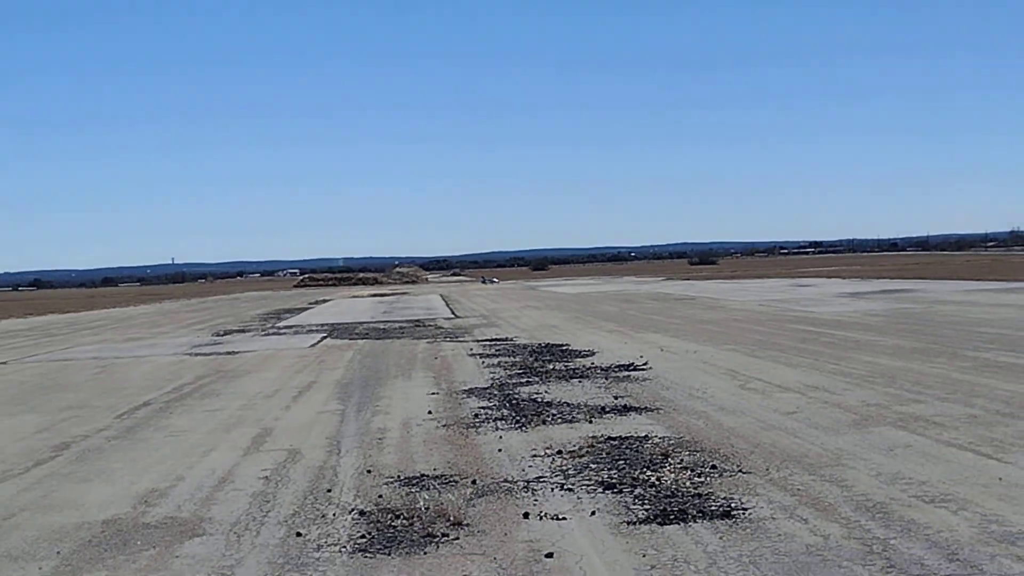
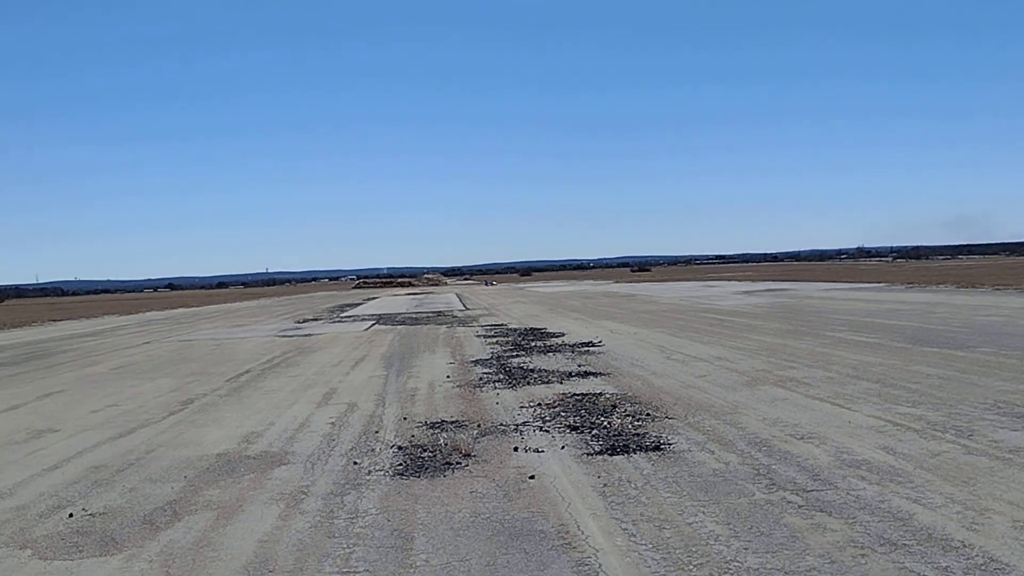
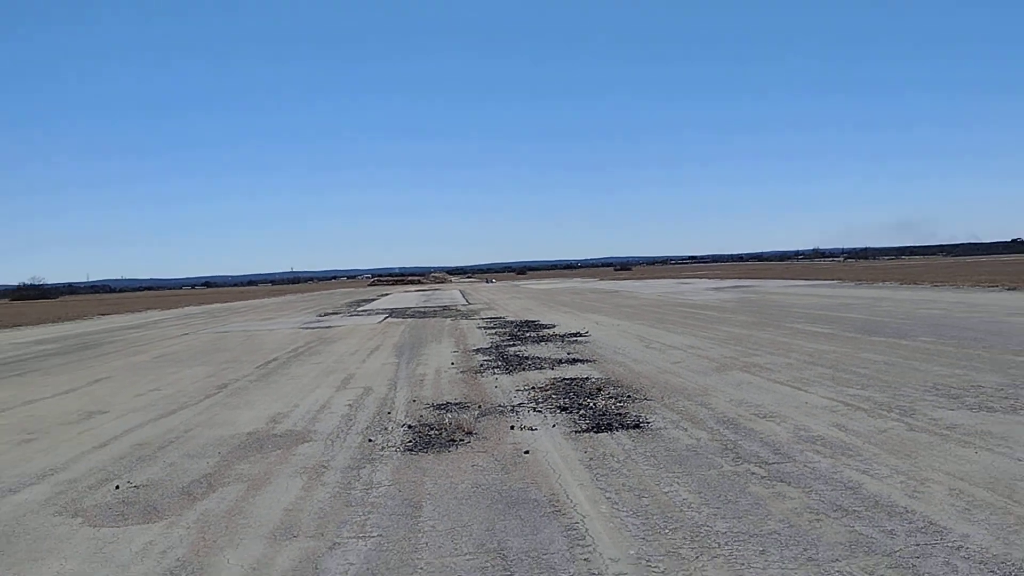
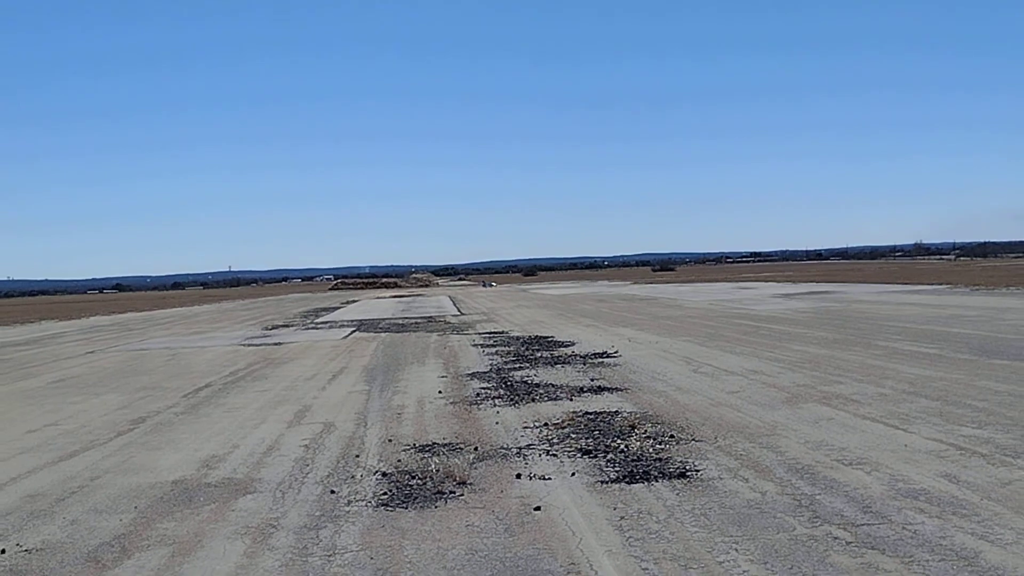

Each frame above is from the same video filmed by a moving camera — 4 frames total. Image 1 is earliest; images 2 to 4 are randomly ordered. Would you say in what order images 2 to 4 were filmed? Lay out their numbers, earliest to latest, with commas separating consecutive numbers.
4, 2, 3
